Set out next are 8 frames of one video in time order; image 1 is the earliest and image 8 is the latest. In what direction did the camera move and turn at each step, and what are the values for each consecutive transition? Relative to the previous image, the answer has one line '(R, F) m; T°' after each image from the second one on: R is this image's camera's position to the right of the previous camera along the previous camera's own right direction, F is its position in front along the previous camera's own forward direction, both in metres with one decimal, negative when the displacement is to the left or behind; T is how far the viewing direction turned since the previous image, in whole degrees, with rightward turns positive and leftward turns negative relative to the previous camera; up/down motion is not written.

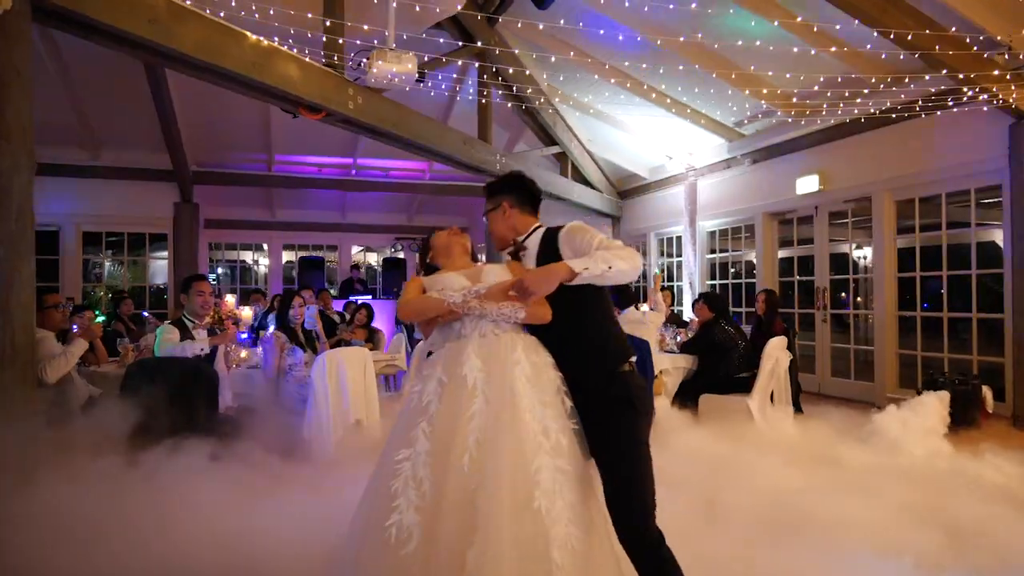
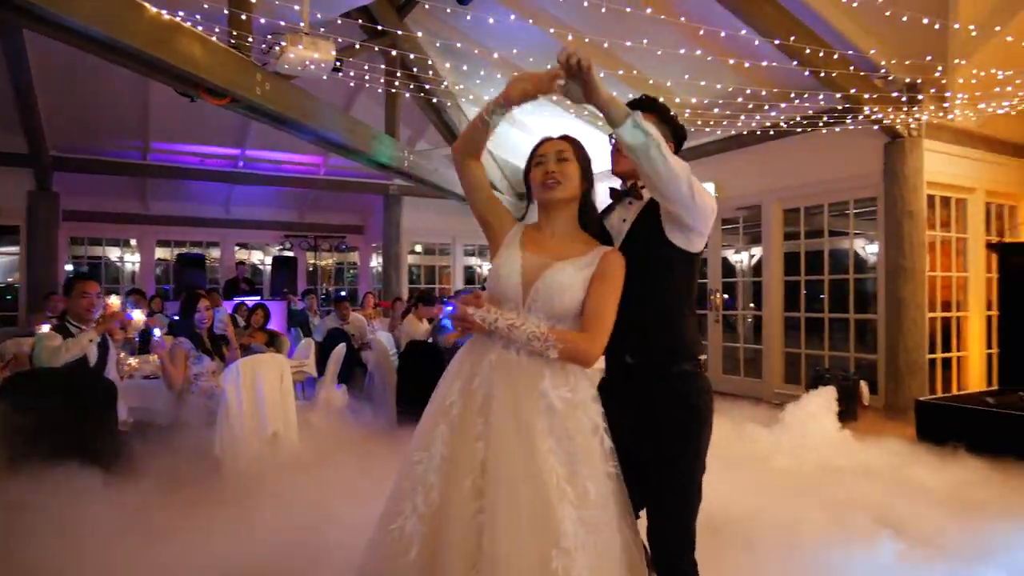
(-0.3, +0.1) m; +10°
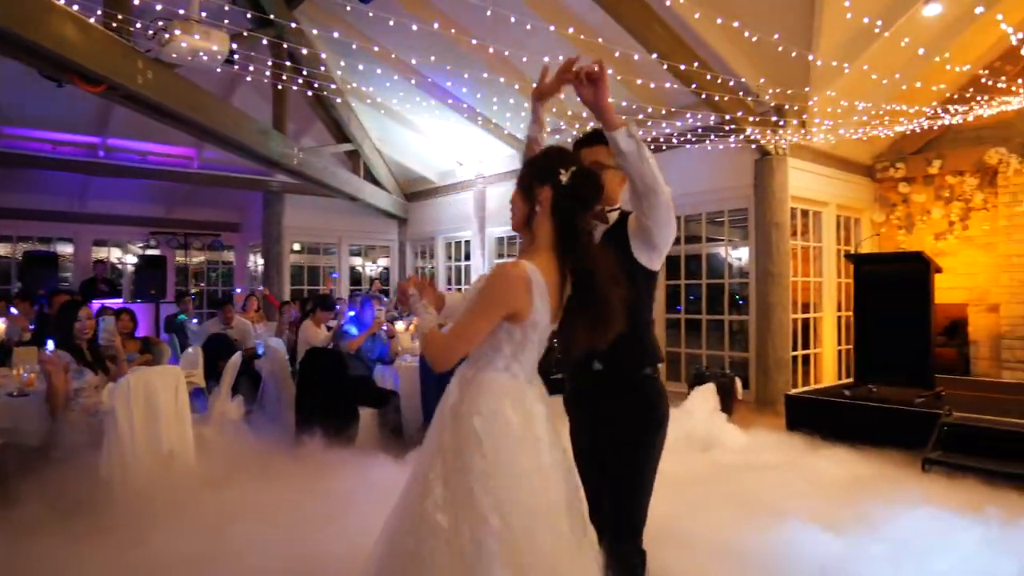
(-0.2, 0.0) m; +11°
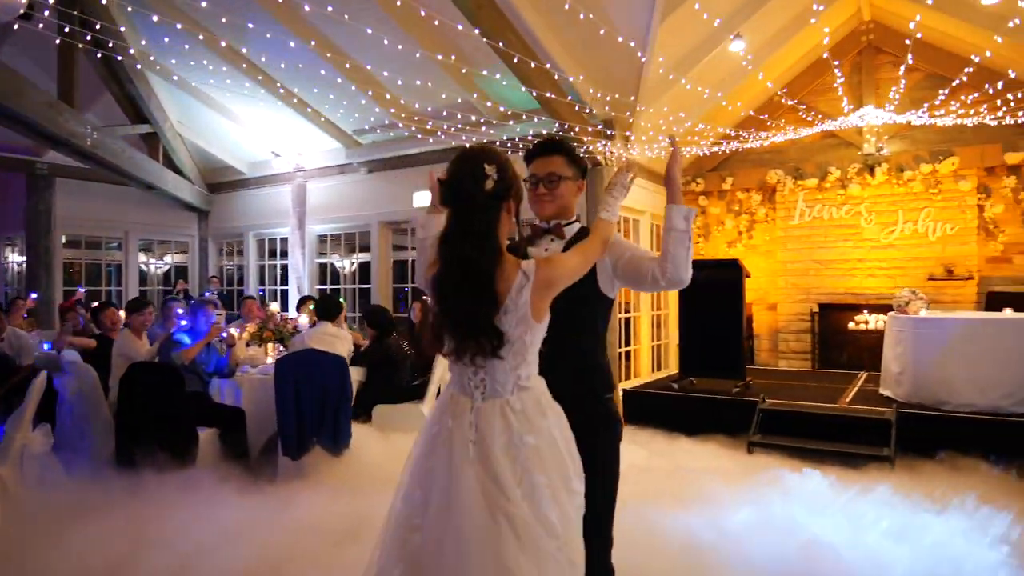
(-0.4, +0.1) m; +18°
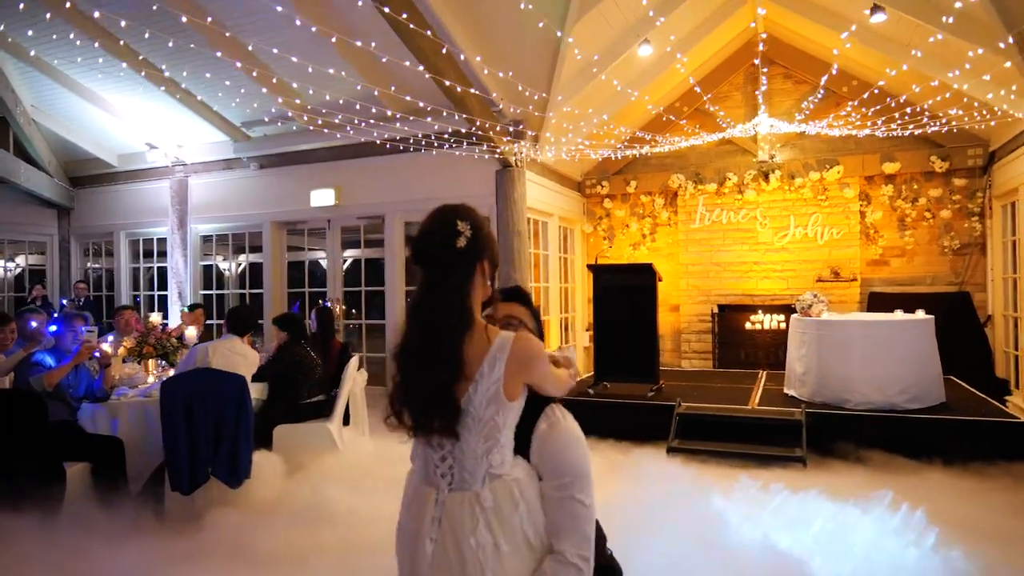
(-0.1, +0.2) m; +9°
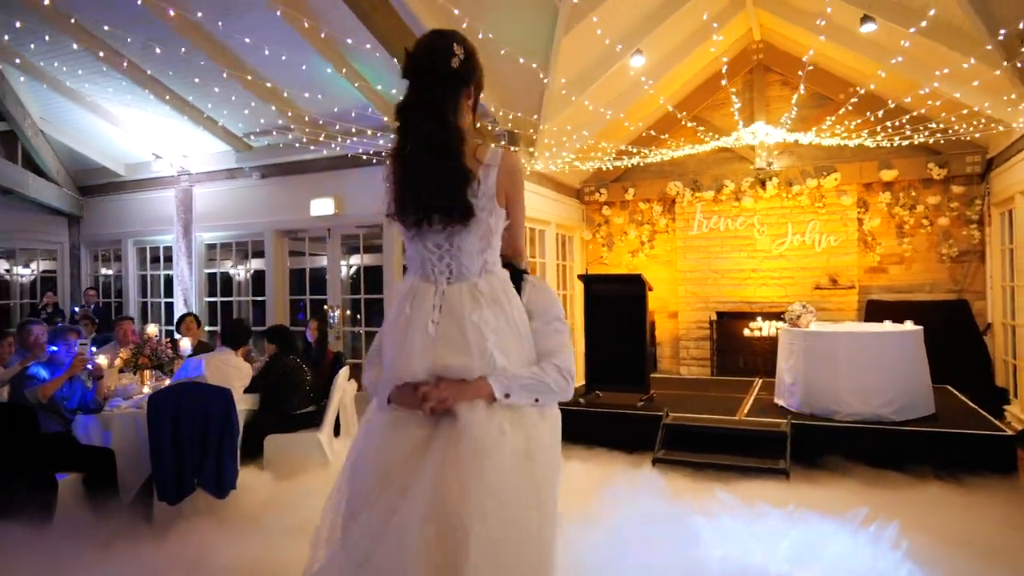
(+0.2, -0.1) m; -1°
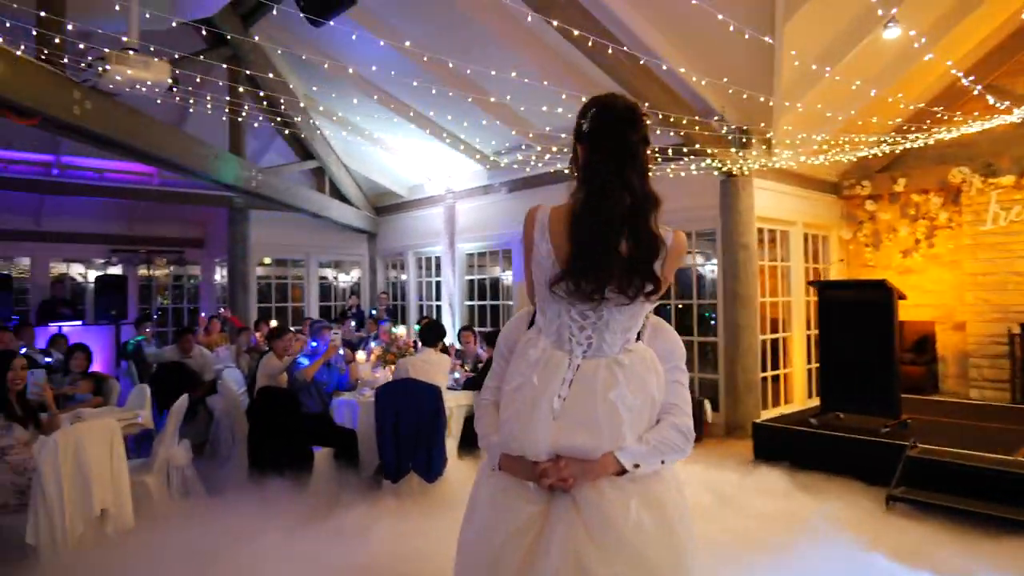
(+0.5, +0.1) m; -24°
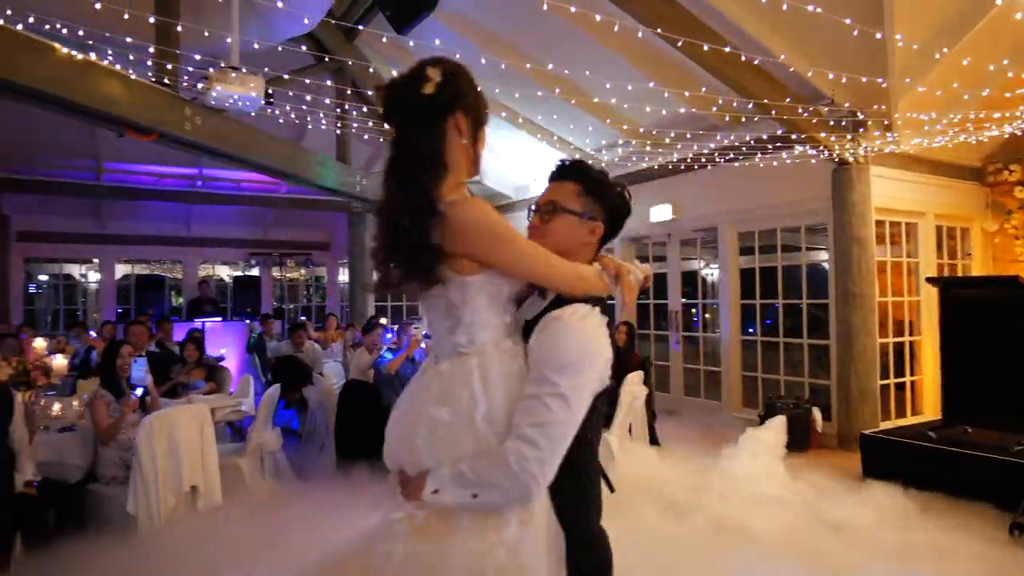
(+0.4, +0.1) m; -11°
